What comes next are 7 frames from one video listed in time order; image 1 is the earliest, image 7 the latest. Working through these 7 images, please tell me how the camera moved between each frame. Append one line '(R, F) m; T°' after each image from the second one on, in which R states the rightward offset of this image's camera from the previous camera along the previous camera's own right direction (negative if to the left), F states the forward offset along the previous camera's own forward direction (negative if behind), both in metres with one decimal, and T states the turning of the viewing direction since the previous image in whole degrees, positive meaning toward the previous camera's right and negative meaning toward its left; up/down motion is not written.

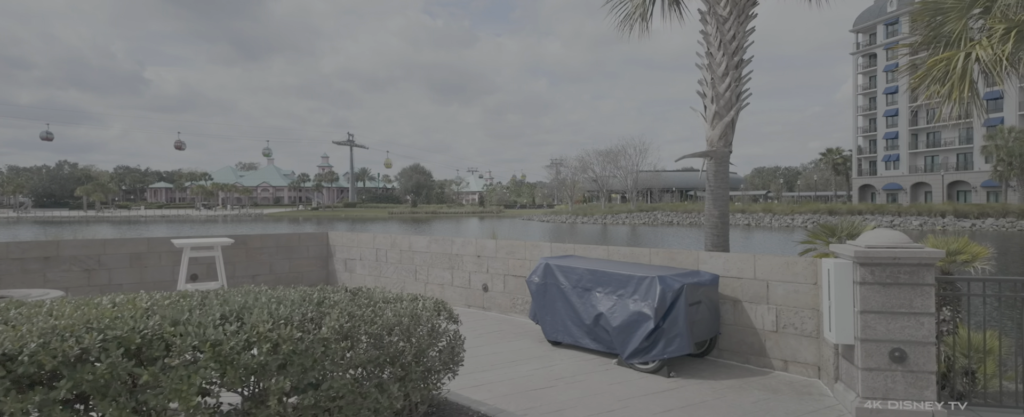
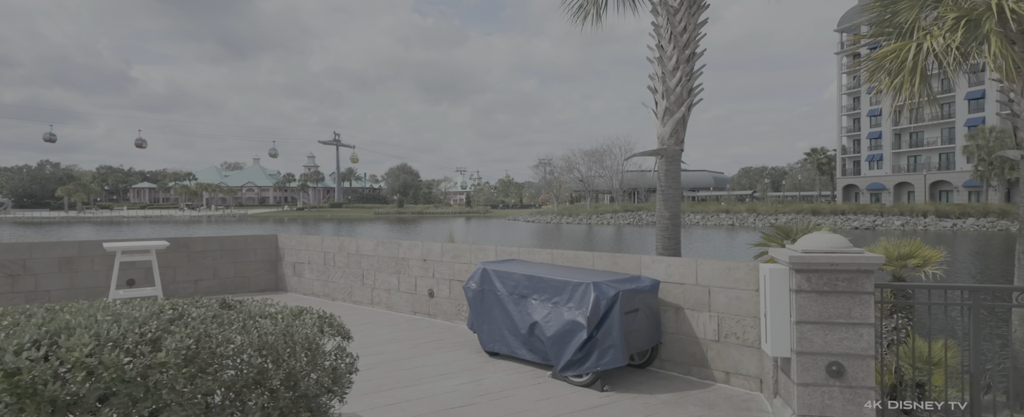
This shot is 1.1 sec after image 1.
(+0.6, +0.4) m; +1°
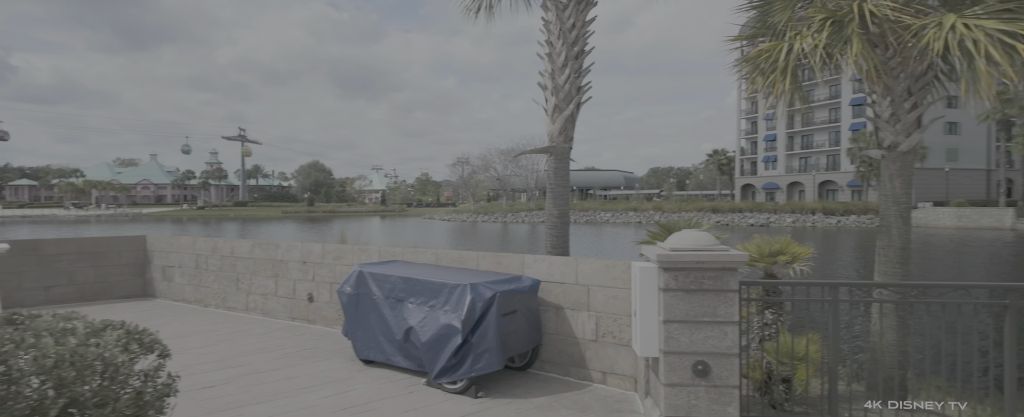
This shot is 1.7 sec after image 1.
(+0.4, +0.3) m; +8°
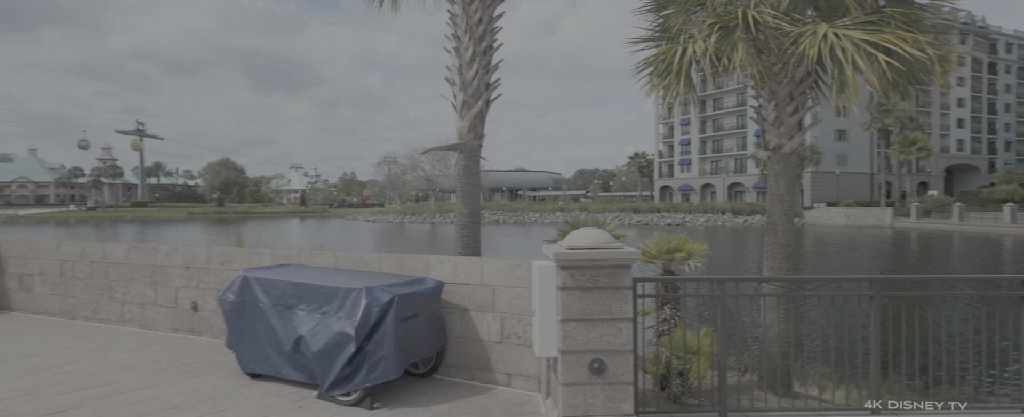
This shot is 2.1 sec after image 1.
(+0.2, +0.1) m; +8°
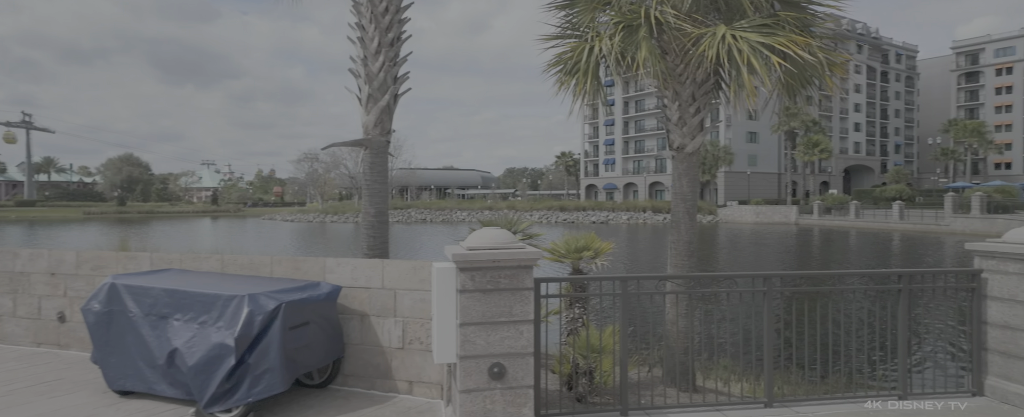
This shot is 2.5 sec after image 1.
(+0.2, +0.2) m; +7°
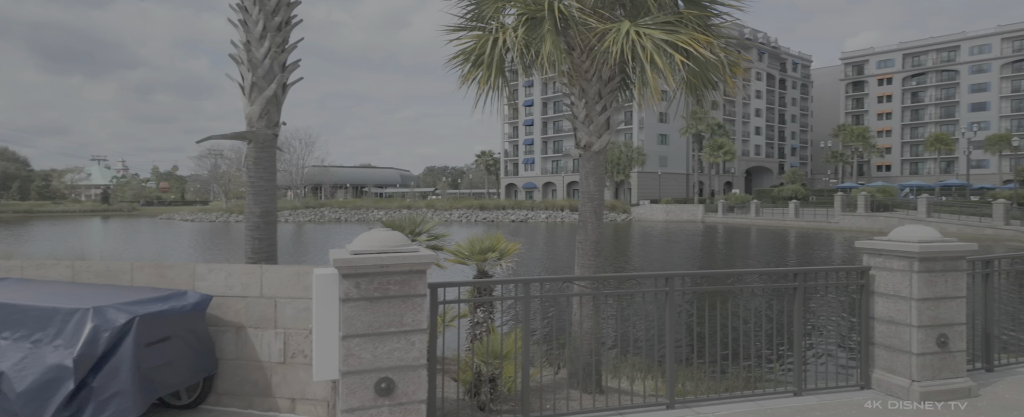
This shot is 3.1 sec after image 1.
(+0.2, +0.3) m; +8°
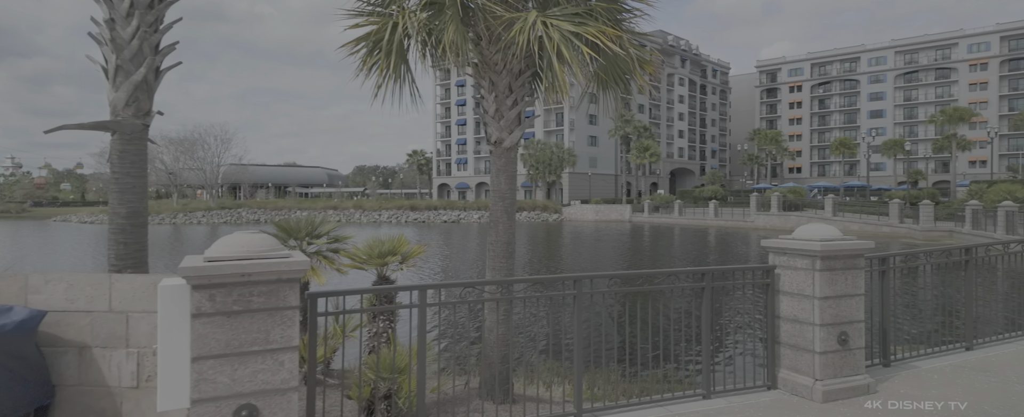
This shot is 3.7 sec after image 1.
(+0.2, +0.3) m; +7°
